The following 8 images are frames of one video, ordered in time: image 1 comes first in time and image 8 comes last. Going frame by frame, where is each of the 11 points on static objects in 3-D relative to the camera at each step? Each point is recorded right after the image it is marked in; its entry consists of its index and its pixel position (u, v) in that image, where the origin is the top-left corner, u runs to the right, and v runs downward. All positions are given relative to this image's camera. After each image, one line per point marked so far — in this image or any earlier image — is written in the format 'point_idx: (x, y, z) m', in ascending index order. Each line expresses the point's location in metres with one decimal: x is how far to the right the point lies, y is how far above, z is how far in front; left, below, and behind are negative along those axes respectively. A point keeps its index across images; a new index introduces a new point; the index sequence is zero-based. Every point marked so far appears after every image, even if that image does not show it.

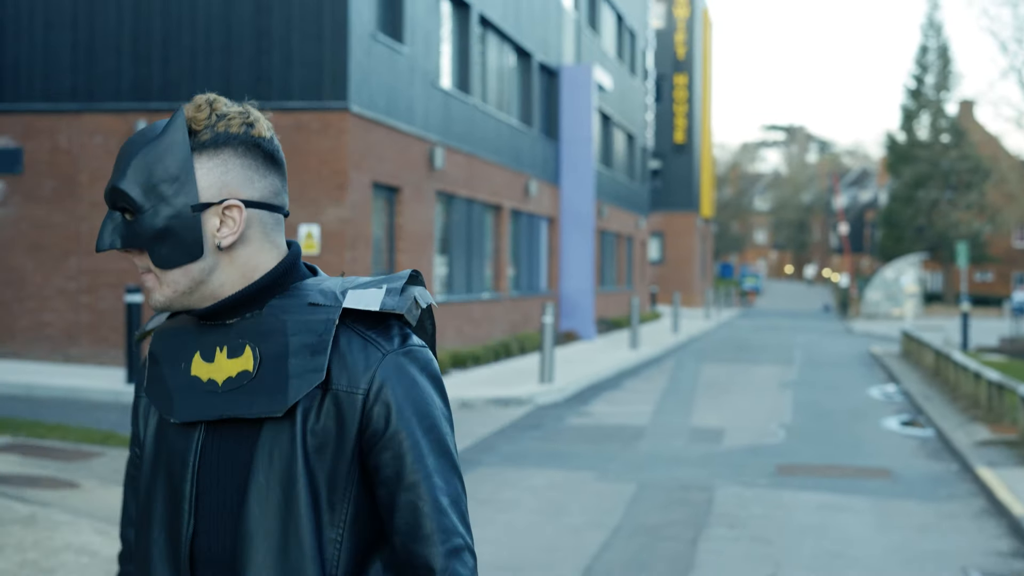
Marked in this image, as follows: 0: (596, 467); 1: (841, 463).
0: (+0.5, -1.0, +10.6) m
1: (+2.0, -1.0, +11.1) m
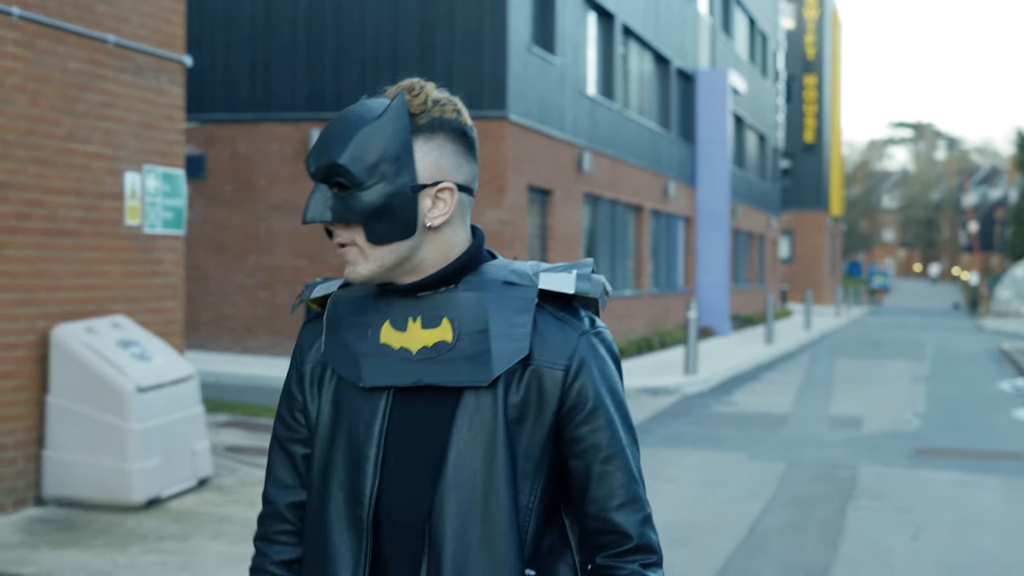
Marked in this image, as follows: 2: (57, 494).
0: (+1.5, -1.0, +11.6) m
1: (+3.0, -1.0, +12.0) m
2: (-1.7, -0.8, +7.1) m
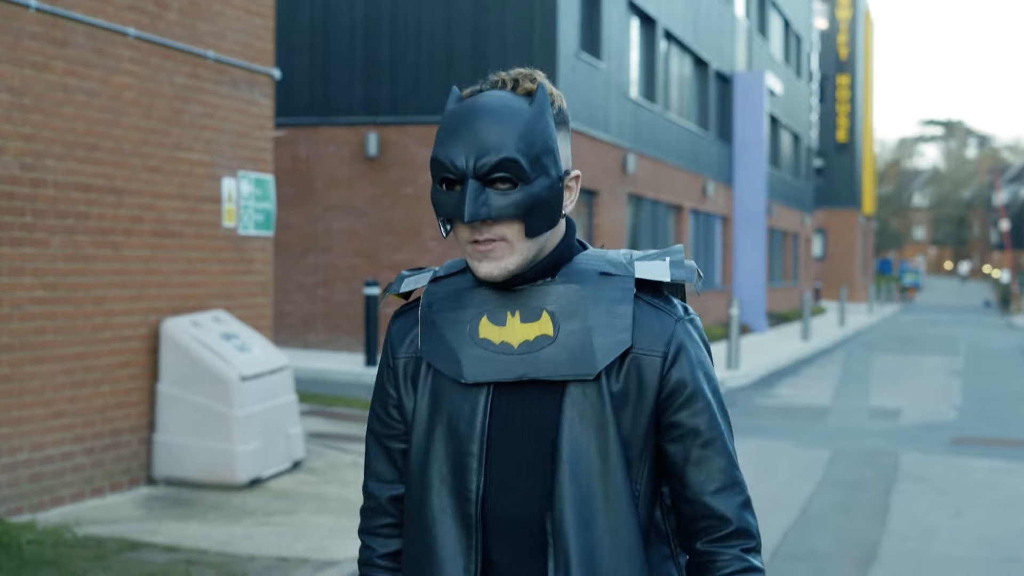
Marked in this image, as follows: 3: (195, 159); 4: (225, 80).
0: (+1.9, -1.0, +12.2) m
1: (+3.4, -1.0, +12.5) m
2: (-1.4, -0.8, +7.7) m
3: (-1.4, +0.6, +8.2) m
4: (-1.3, +1.0, +8.5) m
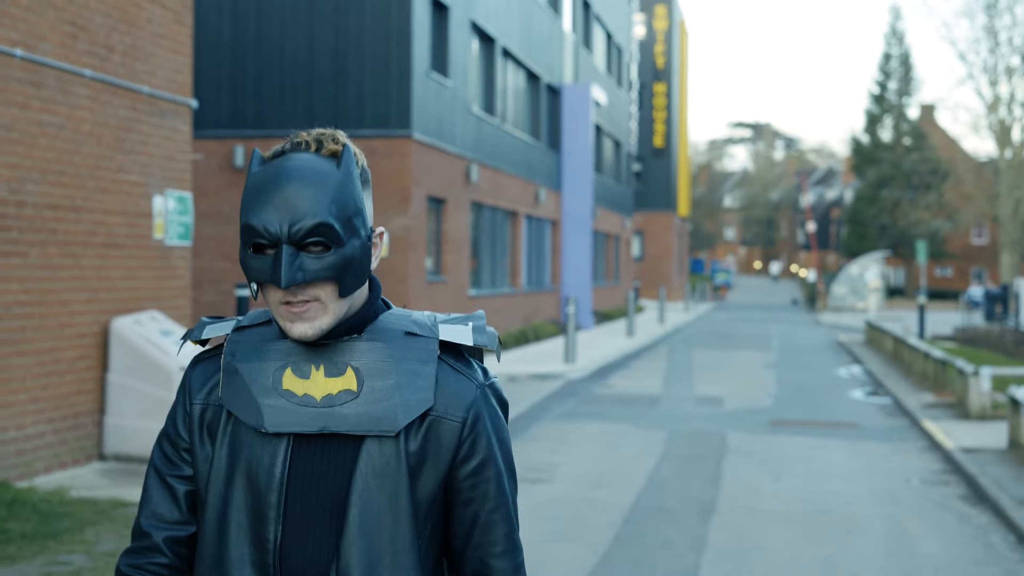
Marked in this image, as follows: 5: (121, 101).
0: (+0.9, -1.0, +13.8) m
1: (+2.4, -1.0, +14.3) m
2: (-1.9, -0.8, +9.0) m
3: (-1.9, +0.5, +9.5) m
4: (-1.9, +0.9, +9.8) m
5: (-2.0, +0.9, +9.3) m
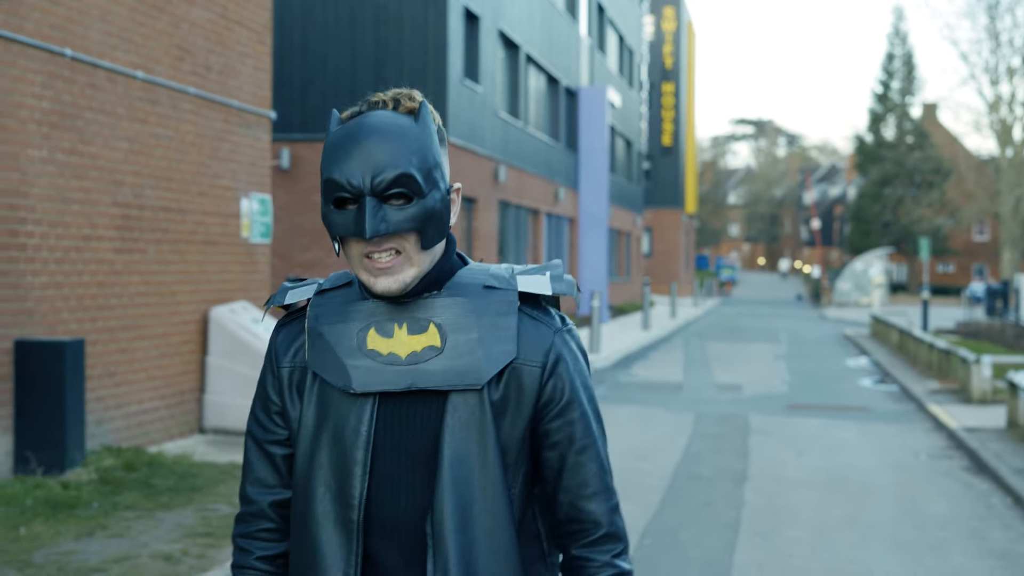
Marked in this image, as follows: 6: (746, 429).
0: (+1.2, -0.9, +14.9) m
1: (+2.7, -1.0, +15.4) m
2: (-1.6, -0.8, +10.2) m
3: (-1.6, +0.6, +10.6) m
4: (-1.6, +1.0, +10.9) m
5: (-1.7, +1.0, +10.4) m
6: (+1.6, -1.0, +12.6) m
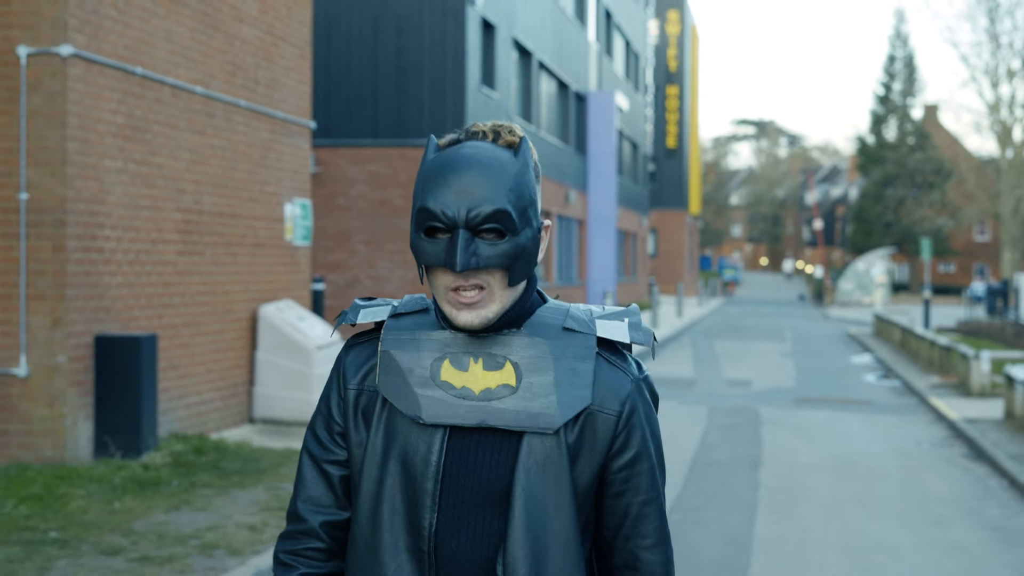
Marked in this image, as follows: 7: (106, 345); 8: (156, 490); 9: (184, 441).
0: (+1.4, -0.9, +15.7) m
1: (+2.8, -1.0, +16.2) m
2: (-1.5, -0.8, +10.9) m
3: (-1.5, +0.6, +11.3) m
4: (-1.4, +1.0, +11.7) m
5: (-1.5, +1.0, +11.1) m
6: (+1.8, -1.0, +13.3) m
7: (-1.8, -0.3, +8.4) m
8: (-1.4, -0.8, +7.5) m
9: (-1.6, -0.7, +9.0) m
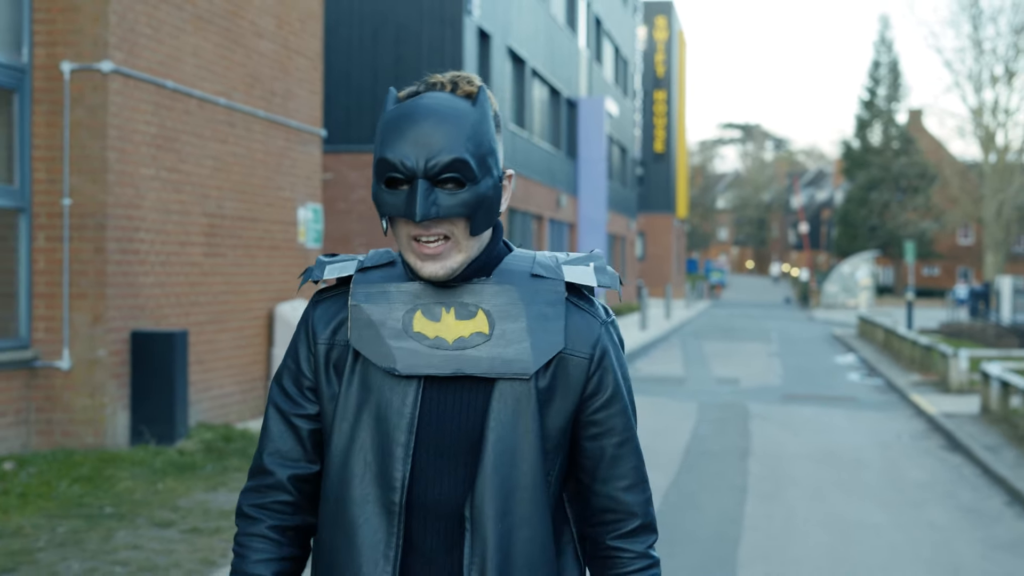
0: (+1.4, -0.9, +16.3) m
1: (+2.8, -1.0, +16.8) m
2: (-1.5, -0.8, +11.5) m
3: (-1.5, +0.6, +12.0) m
4: (-1.4, +1.0, +12.3) m
5: (-1.5, +1.0, +11.8) m
6: (+1.8, -1.0, +14.0) m
7: (-1.8, -0.3, +9.0) m
8: (-1.4, -0.8, +8.1) m
9: (-1.6, -0.7, +9.6) m
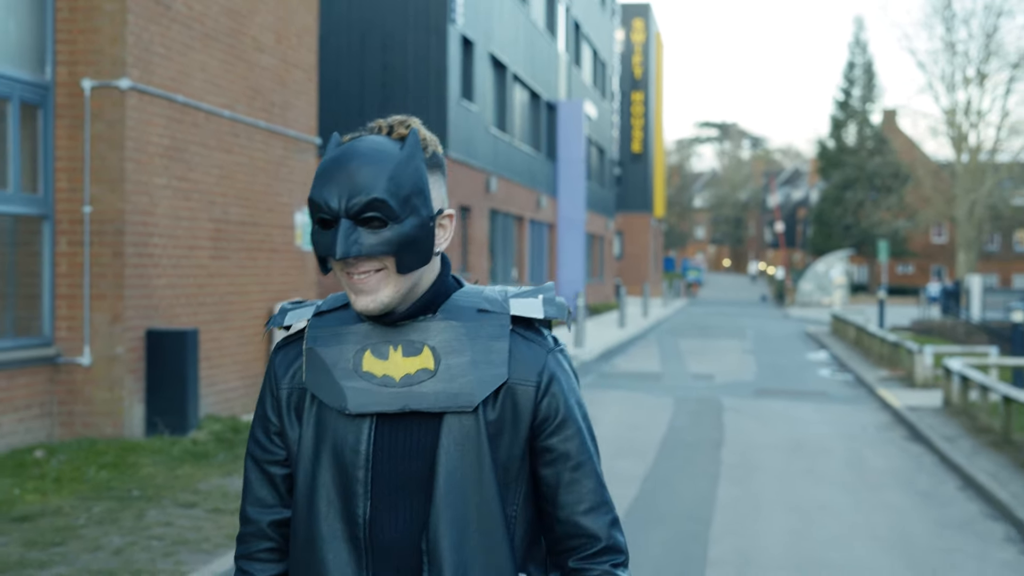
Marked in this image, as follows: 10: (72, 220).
0: (+1.2, -0.9, +17.0) m
1: (+2.7, -1.0, +17.5) m
2: (-1.5, -0.8, +12.2) m
3: (-1.6, +0.6, +12.6) m
4: (-1.5, +1.0, +12.9) m
5: (-1.6, +1.0, +12.4) m
6: (+1.7, -1.0, +14.7) m
7: (-1.8, -0.3, +9.6) m
8: (-1.4, -0.8, +8.8) m
9: (-1.6, -0.7, +10.2) m
10: (-2.2, +0.3, +9.4) m
